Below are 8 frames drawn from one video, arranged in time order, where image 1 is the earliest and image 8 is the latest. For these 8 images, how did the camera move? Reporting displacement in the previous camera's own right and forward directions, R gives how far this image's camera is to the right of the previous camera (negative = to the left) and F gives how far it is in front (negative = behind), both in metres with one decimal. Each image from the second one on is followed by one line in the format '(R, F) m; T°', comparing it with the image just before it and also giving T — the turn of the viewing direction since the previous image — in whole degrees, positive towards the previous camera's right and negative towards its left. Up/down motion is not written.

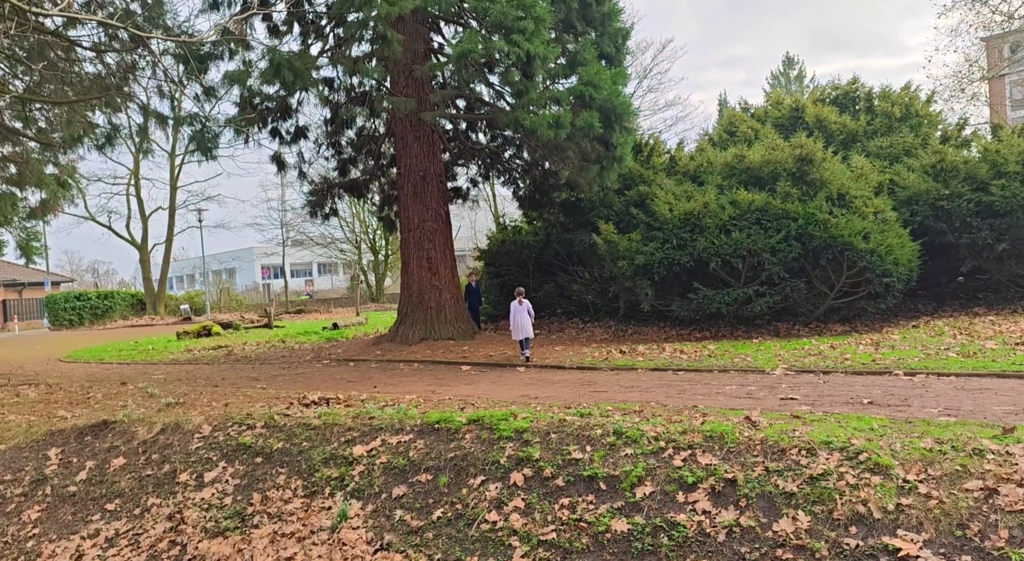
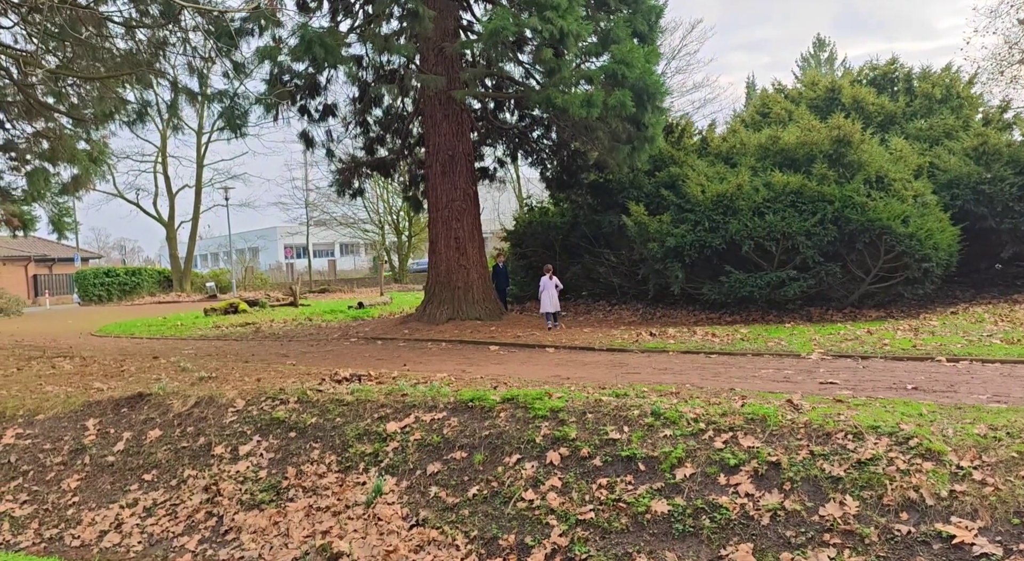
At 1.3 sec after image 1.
(-0.1, +0.1) m; -2°
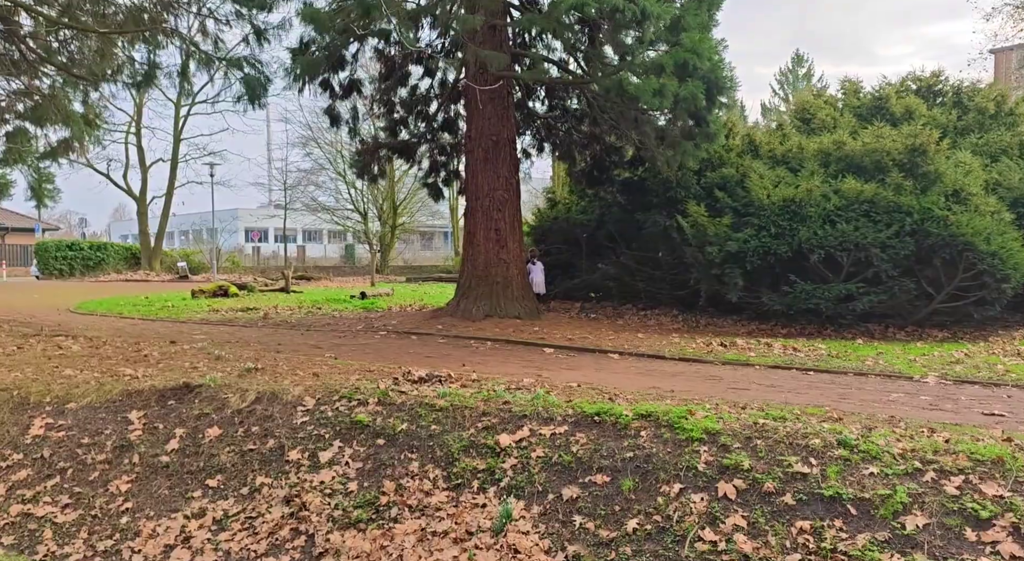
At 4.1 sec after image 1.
(-1.2, +0.7) m; +2°
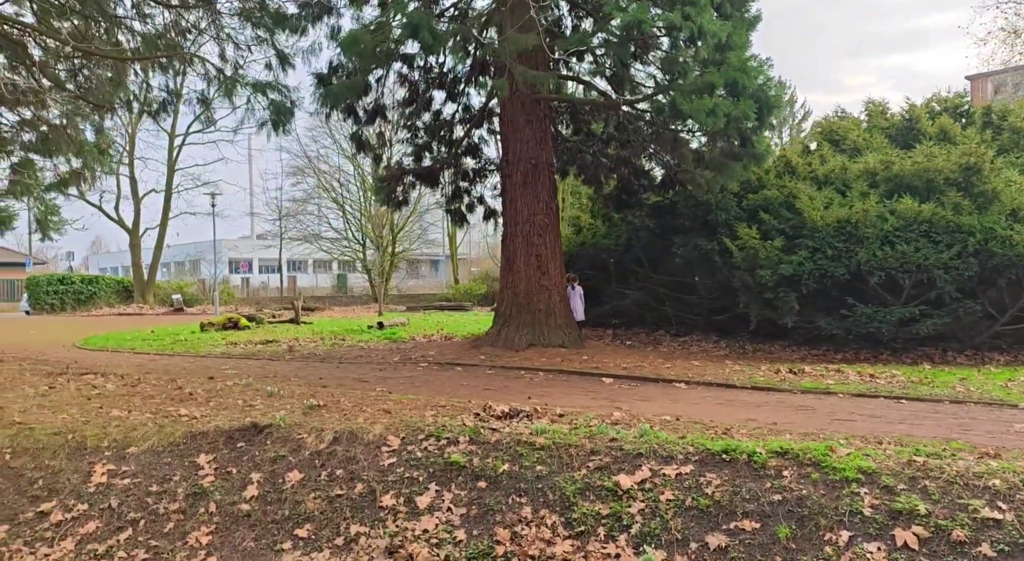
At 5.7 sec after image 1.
(-0.8, +0.3) m; +1°
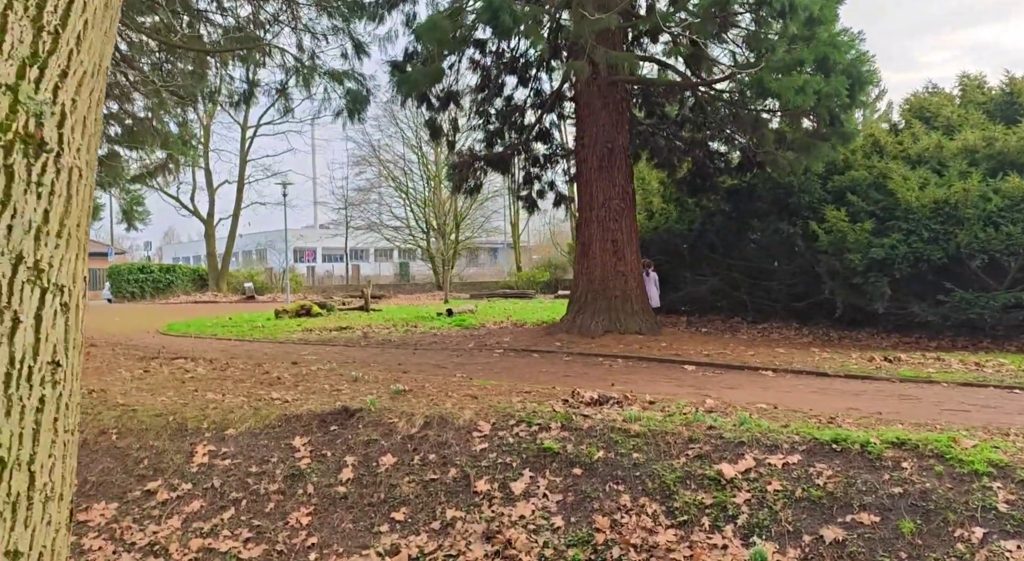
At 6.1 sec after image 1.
(-0.2, +0.1) m; -5°
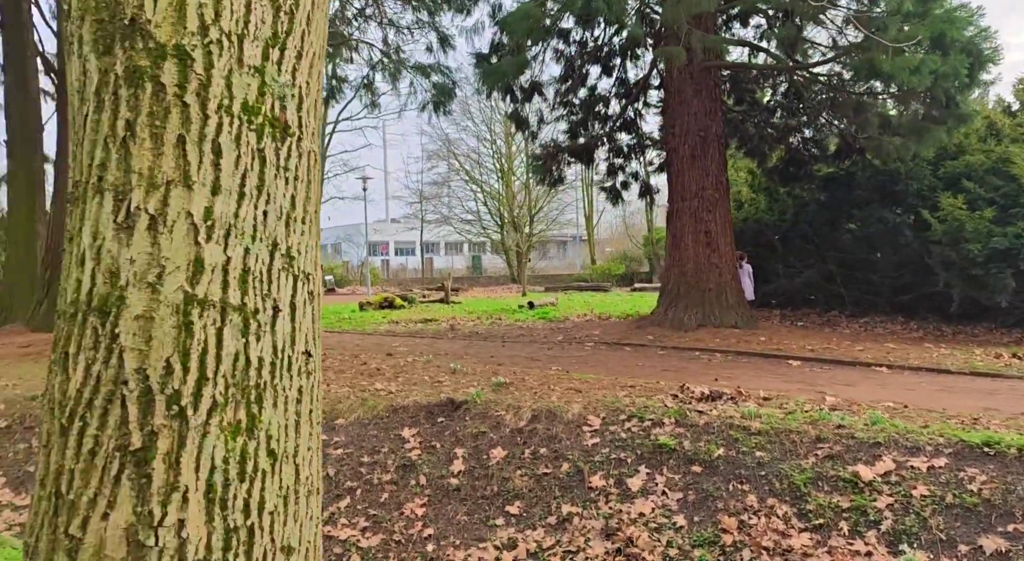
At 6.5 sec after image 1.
(-0.3, +0.1) m; -6°
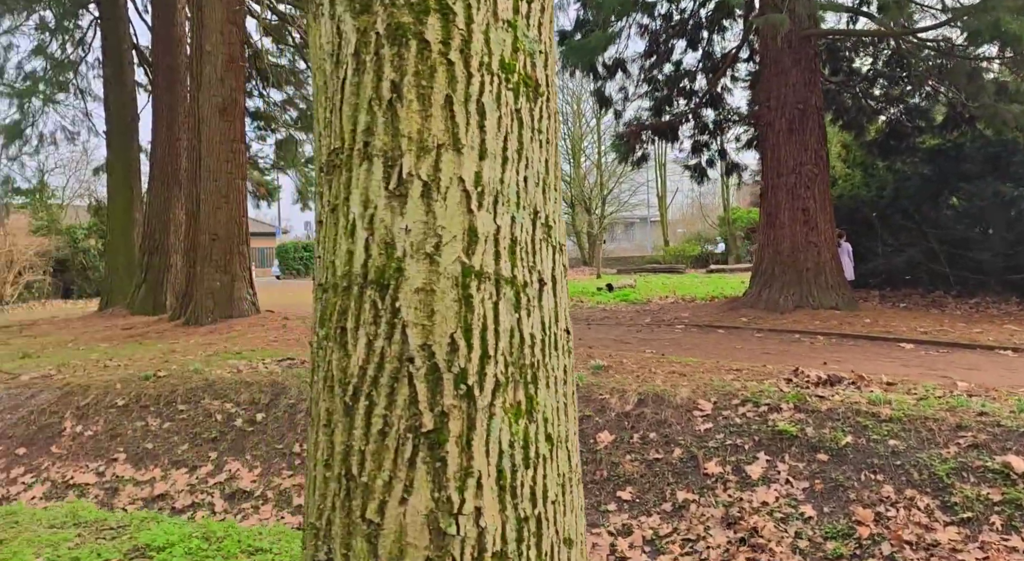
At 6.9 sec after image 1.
(-0.3, +0.1) m; -5°
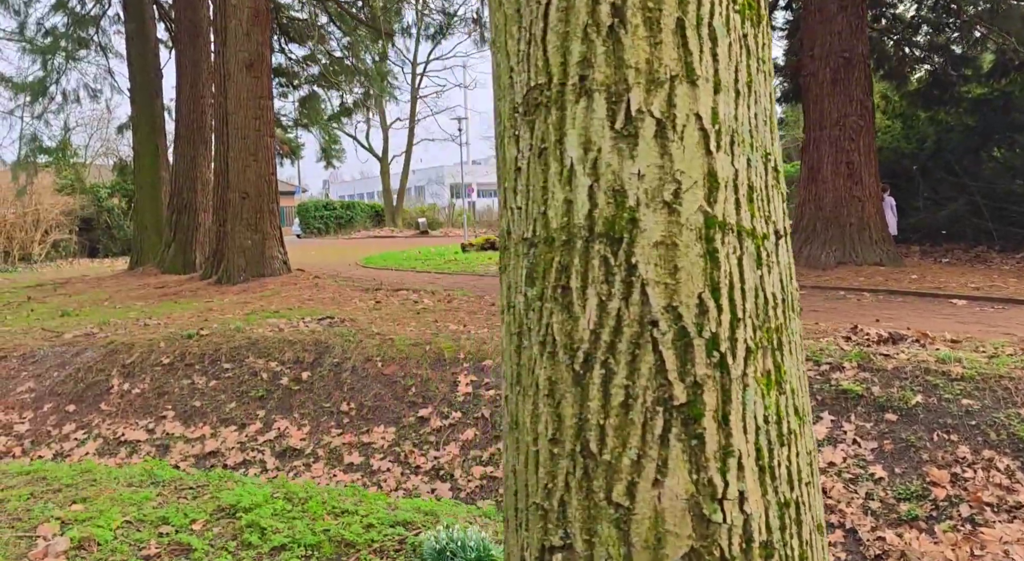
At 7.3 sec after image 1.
(-0.3, +0.1) m; -1°
